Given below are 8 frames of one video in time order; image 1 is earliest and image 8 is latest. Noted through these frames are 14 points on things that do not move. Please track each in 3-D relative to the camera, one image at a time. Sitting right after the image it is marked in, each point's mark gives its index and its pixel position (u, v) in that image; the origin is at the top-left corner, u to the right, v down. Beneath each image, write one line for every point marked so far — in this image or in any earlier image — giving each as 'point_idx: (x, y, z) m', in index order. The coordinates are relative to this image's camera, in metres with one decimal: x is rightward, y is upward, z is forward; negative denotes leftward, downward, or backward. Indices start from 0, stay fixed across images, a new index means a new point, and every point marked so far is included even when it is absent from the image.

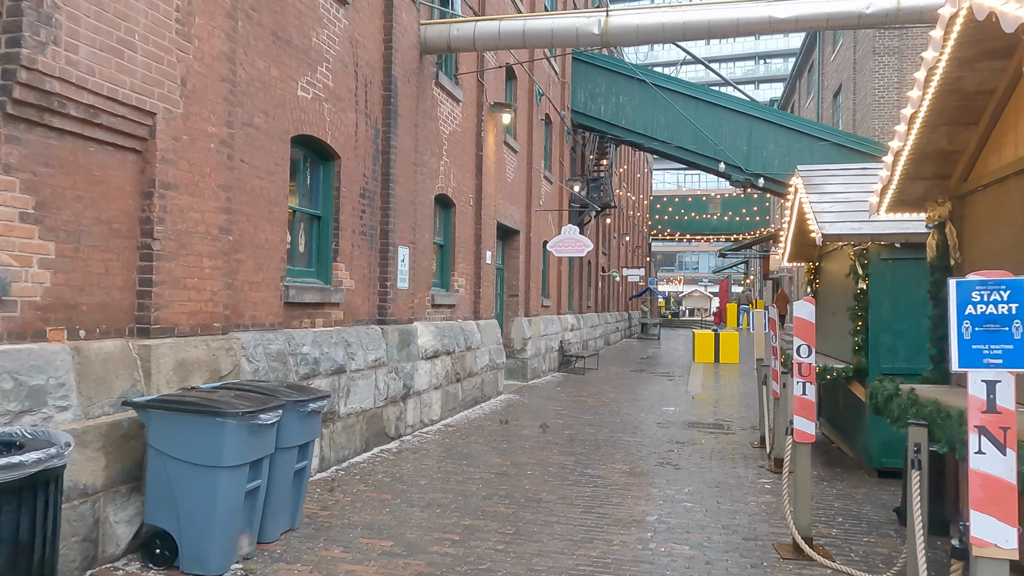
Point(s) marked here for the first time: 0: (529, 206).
0: (+0.3, +1.6, +14.8) m
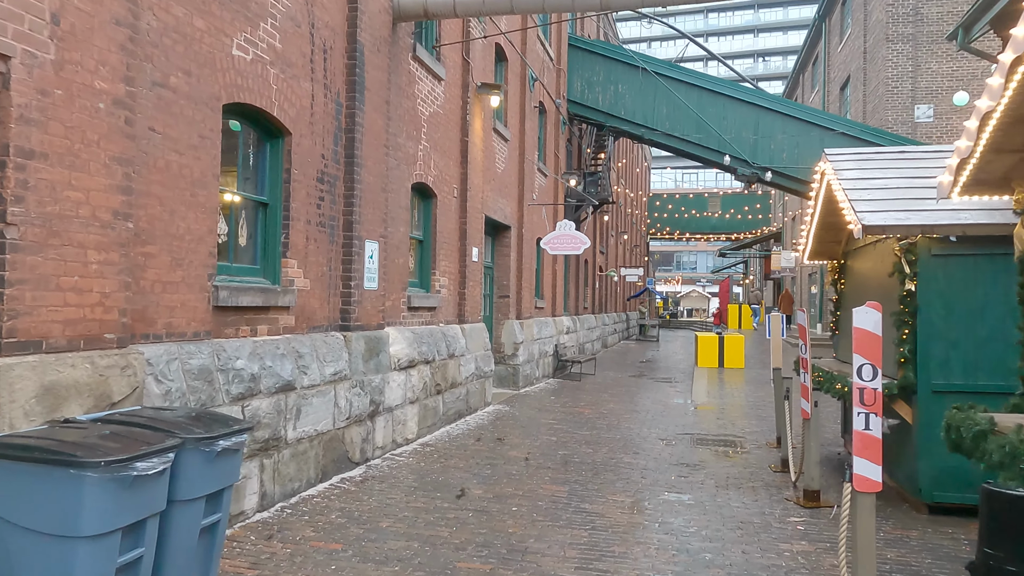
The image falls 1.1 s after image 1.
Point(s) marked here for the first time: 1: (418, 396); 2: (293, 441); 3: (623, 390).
0: (+0.2, +1.6, +13.7) m
1: (-1.0, -1.2, +8.2) m
2: (-1.6, -1.1, +5.7) m
3: (+2.1, -1.9, +14.6) m
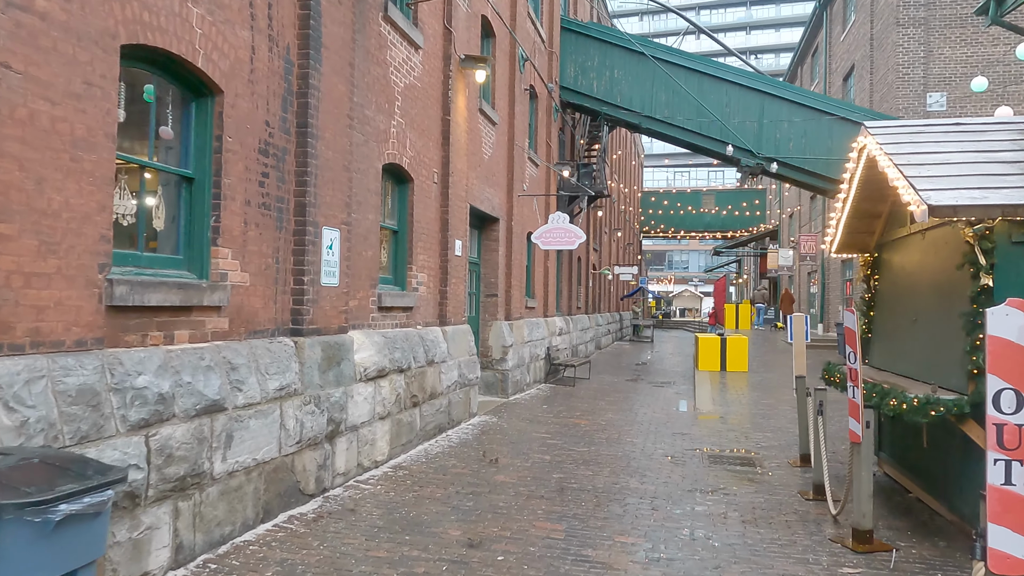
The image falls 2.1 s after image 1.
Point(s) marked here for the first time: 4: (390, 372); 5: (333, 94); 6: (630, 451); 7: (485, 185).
0: (0.0, +1.6, +12.6) m
1: (-1.1, -1.1, +7.0) m
2: (-1.7, -1.1, +4.5) m
3: (+1.9, -1.9, +13.5) m
4: (-1.1, -0.8, +7.1) m
5: (-1.4, +1.5, +6.1) m
6: (+1.3, -1.8, +8.3) m
7: (-0.4, +1.5, +11.1) m
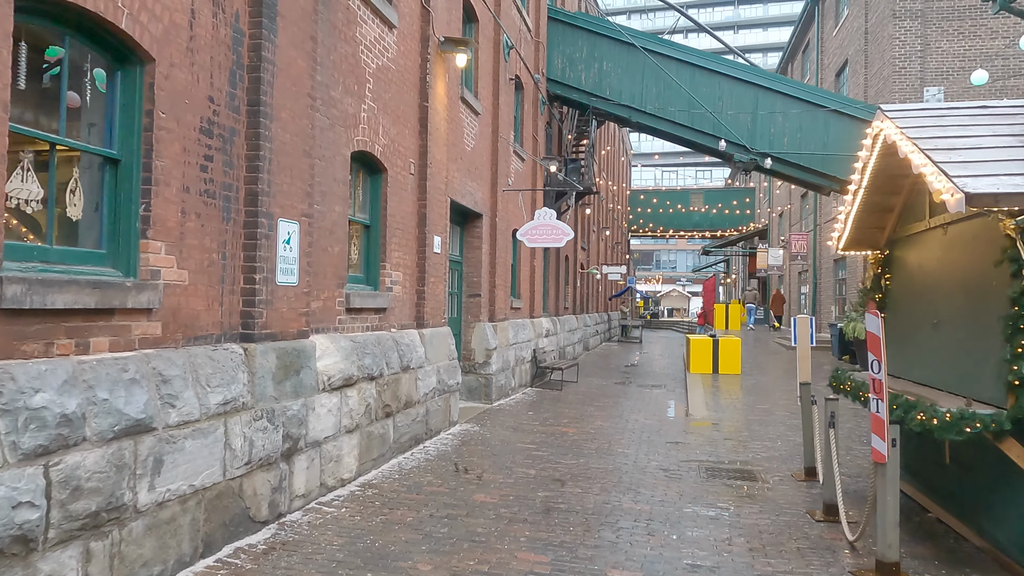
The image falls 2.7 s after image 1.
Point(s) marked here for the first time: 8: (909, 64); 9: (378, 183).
0: (-0.3, +1.6, +12.0) m
1: (-1.3, -1.1, +6.4) m
2: (-1.8, -1.1, +3.8) m
3: (+1.6, -1.9, +12.9) m
4: (-1.3, -0.8, +6.4) m
5: (-1.6, +1.6, +5.4) m
6: (+1.1, -1.8, +7.7) m
7: (-0.6, +1.5, +10.4) m
8: (+8.9, +5.0, +17.1) m
9: (-1.3, +1.0, +7.6) m
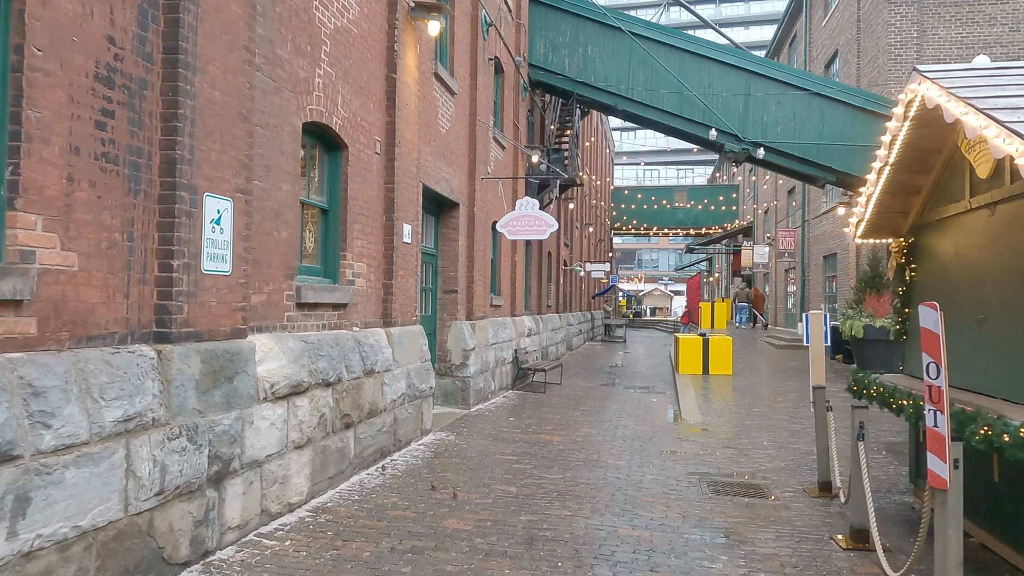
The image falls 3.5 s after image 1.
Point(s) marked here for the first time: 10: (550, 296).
0: (-0.6, +1.7, +11.1) m
1: (-1.4, -1.1, +5.5) m
2: (-1.9, -1.0, +2.9) m
3: (+1.3, -1.8, +12.1) m
4: (-1.4, -0.7, +5.5) m
5: (-1.7, +1.6, +4.5) m
6: (+0.9, -1.7, +6.8) m
7: (-0.9, +1.6, +9.6) m
8: (+8.5, +5.1, +16.5) m
9: (-1.5, +1.1, +6.6) m
10: (+1.0, -0.2, +19.5) m
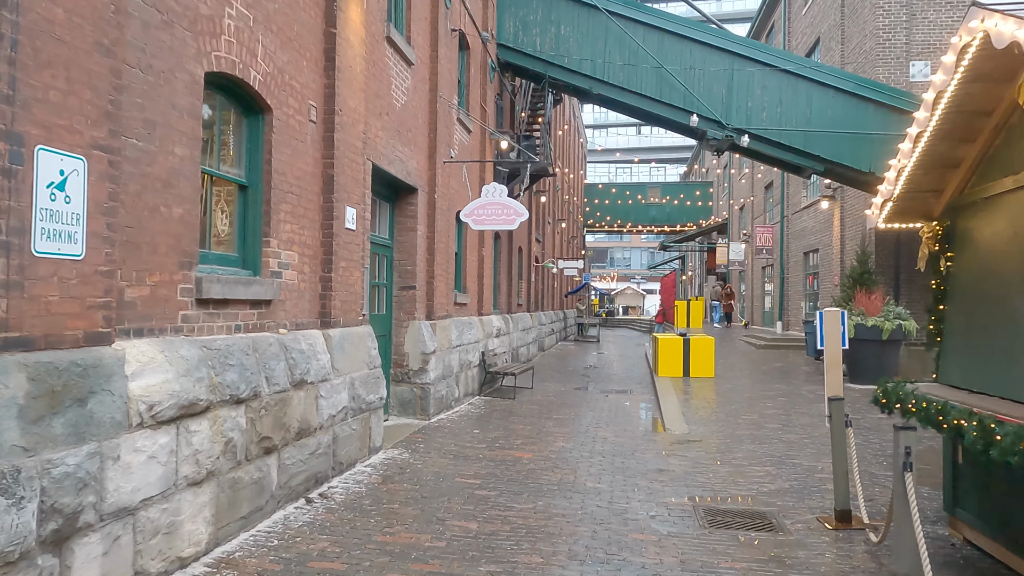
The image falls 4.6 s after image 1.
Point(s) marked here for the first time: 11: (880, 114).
0: (-1.0, +1.7, +9.9) m
1: (-1.7, -1.0, +4.3) m
2: (-2.1, -1.0, +1.7) m
3: (+0.8, -1.8, +11.0) m
4: (-1.7, -0.7, +4.3) m
5: (-1.9, +1.7, +3.3) m
6: (+0.6, -1.7, +5.8) m
7: (-1.3, +1.6, +8.4) m
8: (+7.8, +5.2, +15.6) m
9: (-1.8, +1.1, +5.5) m
10: (+0.2, -0.1, +18.4) m
11: (+6.5, +3.1, +13.6) m
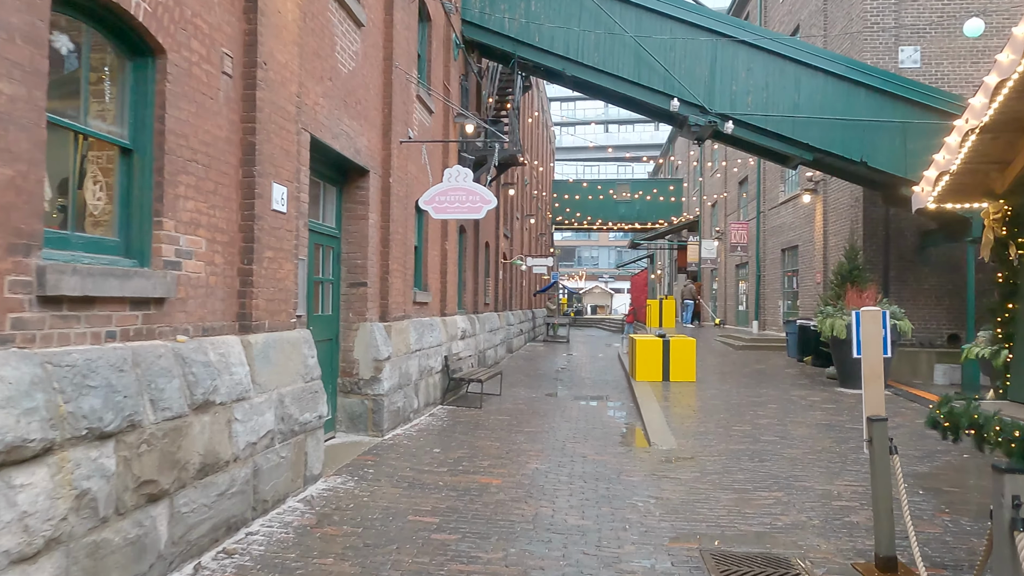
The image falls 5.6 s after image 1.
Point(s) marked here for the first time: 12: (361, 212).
0: (-1.4, +1.8, +8.7) m
1: (-1.8, -1.0, +3.1) m
2: (-2.1, -1.0, +0.5) m
3: (+0.4, -1.7, +9.9) m
4: (-1.8, -0.6, +3.1) m
5: (-2.0, +1.7, +2.1) m
6: (+0.4, -1.6, +4.6) m
7: (-1.6, +1.7, +7.2) m
8: (+7.2, +5.2, +14.8) m
9: (-2.0, +1.2, +4.2) m
10: (-0.5, -0.1, +17.3) m
11: (+6.0, +3.1, +12.7) m
12: (-1.6, +0.8, +8.2) m
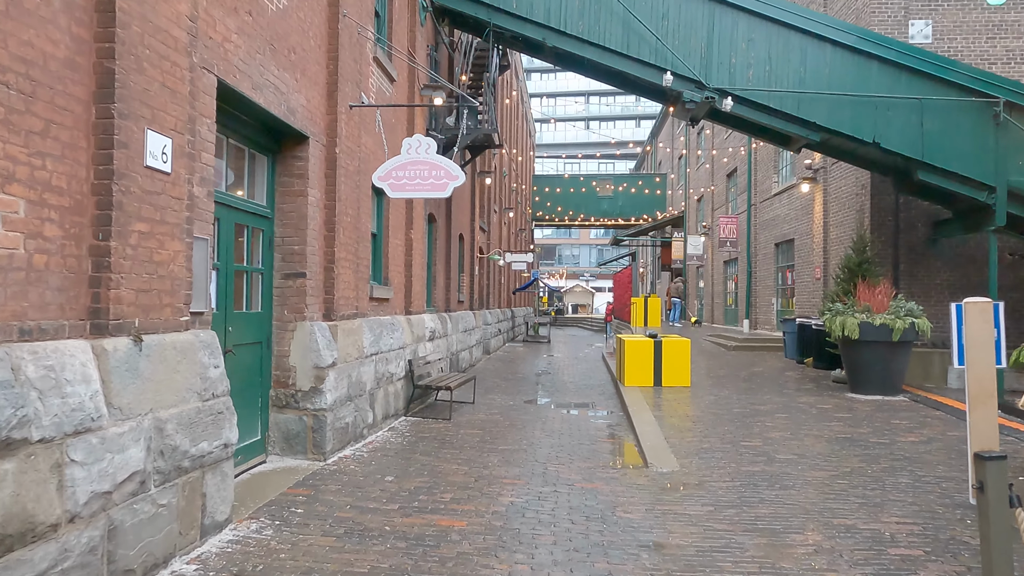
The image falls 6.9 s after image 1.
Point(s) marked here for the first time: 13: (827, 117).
0: (-1.7, +1.9, +7.3) m
1: (-2.0, -0.9, +1.6) m
2: (-2.2, -0.9, -1.0) m
3: (+0.1, -1.7, +8.5) m
4: (-2.0, -0.6, +1.6) m
5: (-2.1, +1.8, +0.6) m
6: (+0.2, -1.6, +3.2) m
7: (-1.8, +1.7, +5.7) m
8: (+6.7, +5.3, +13.6) m
9: (-2.2, +1.2, +2.8) m
10: (-1.0, 0.0, +15.9) m
11: (+5.6, +3.2, +11.5) m
12: (-1.9, +0.9, +6.8) m
13: (+4.8, +2.6, +11.7) m
